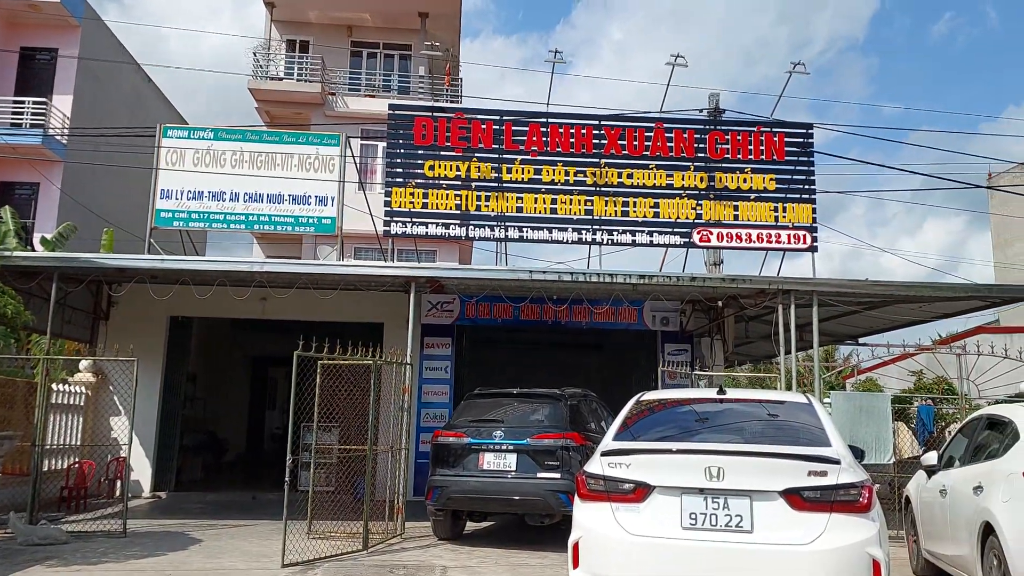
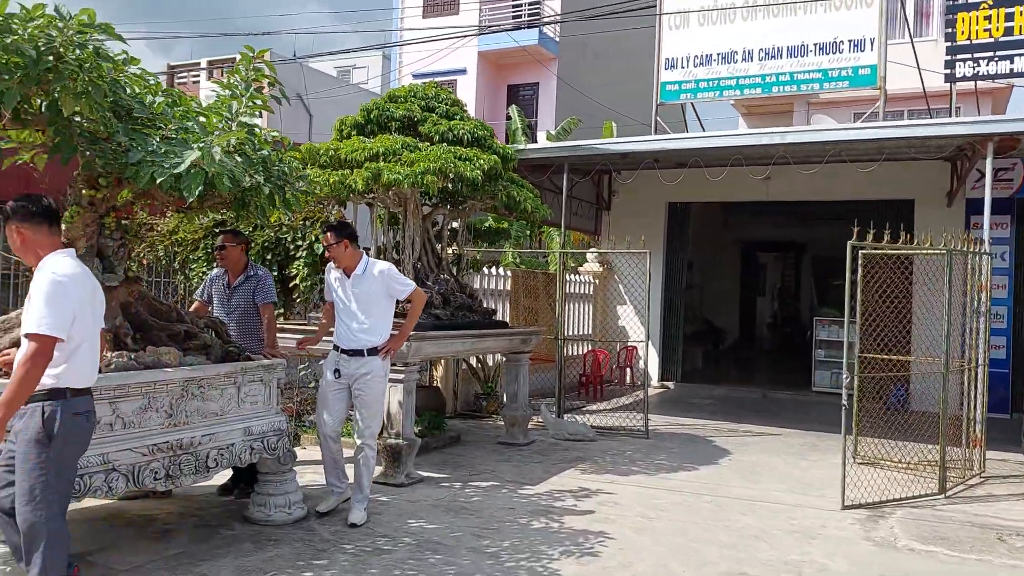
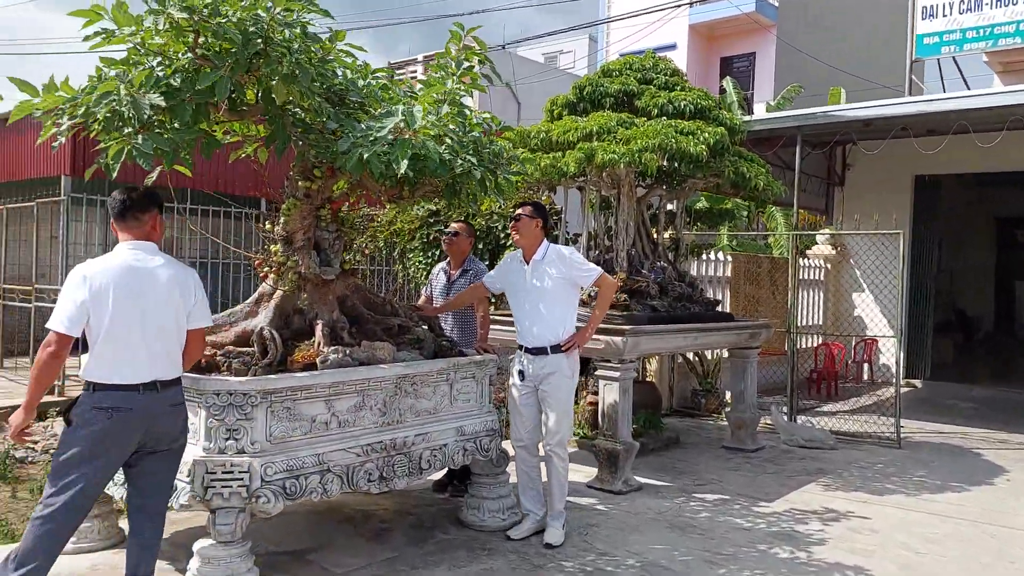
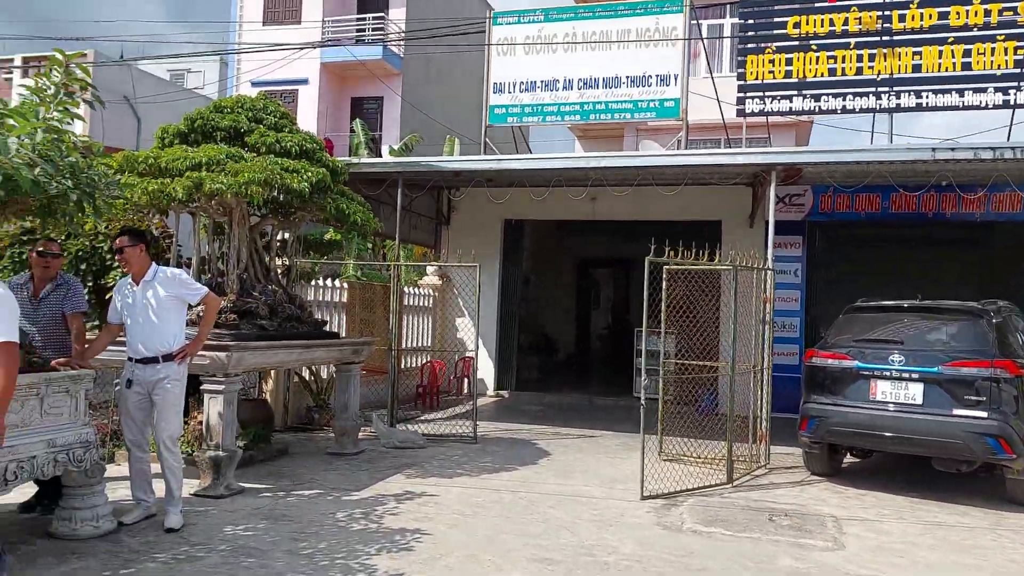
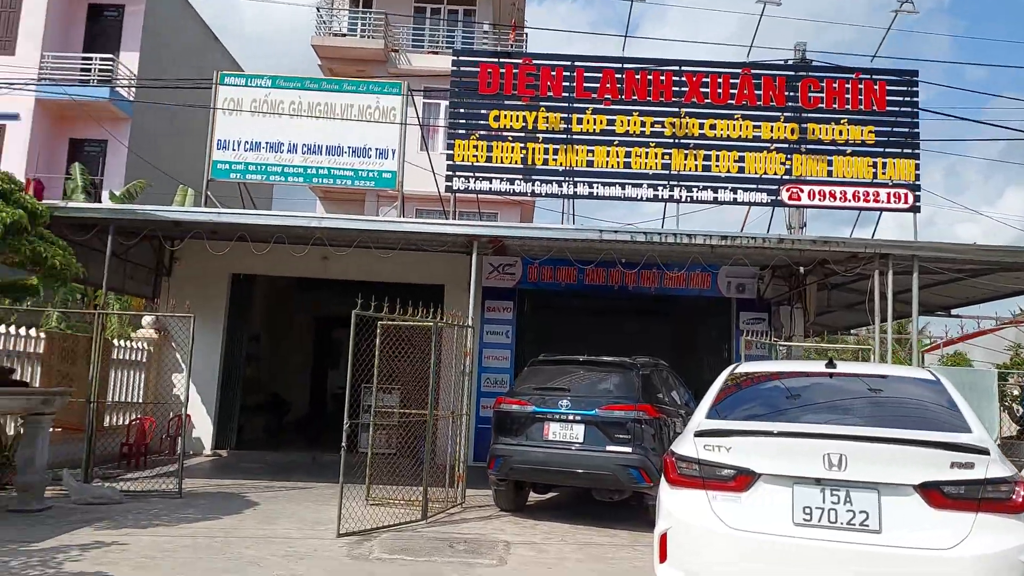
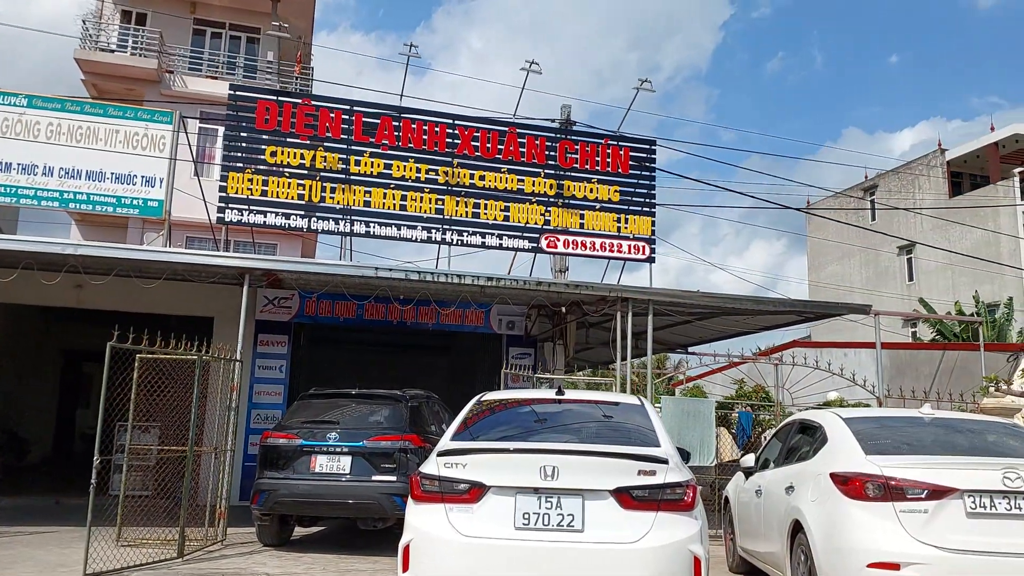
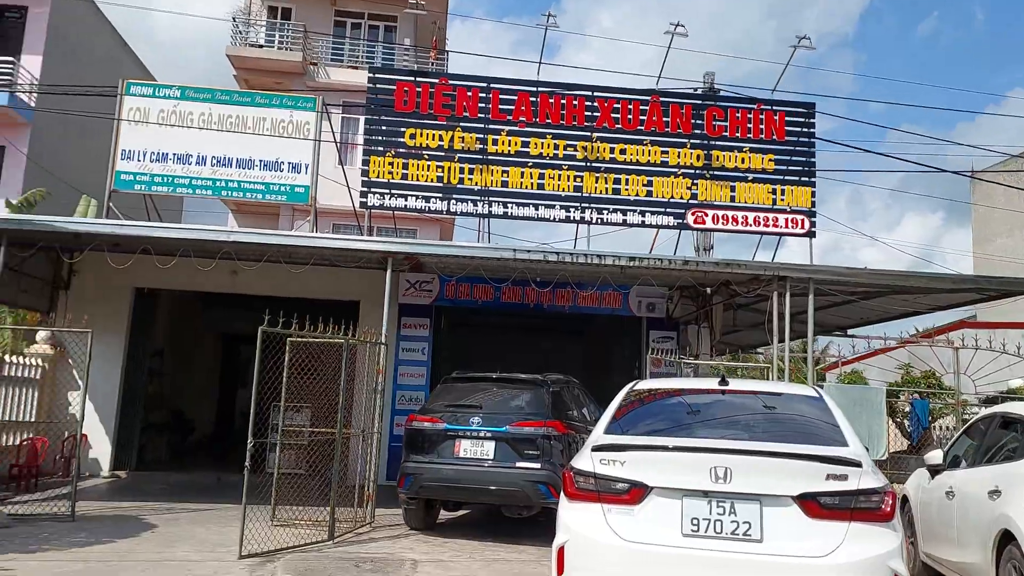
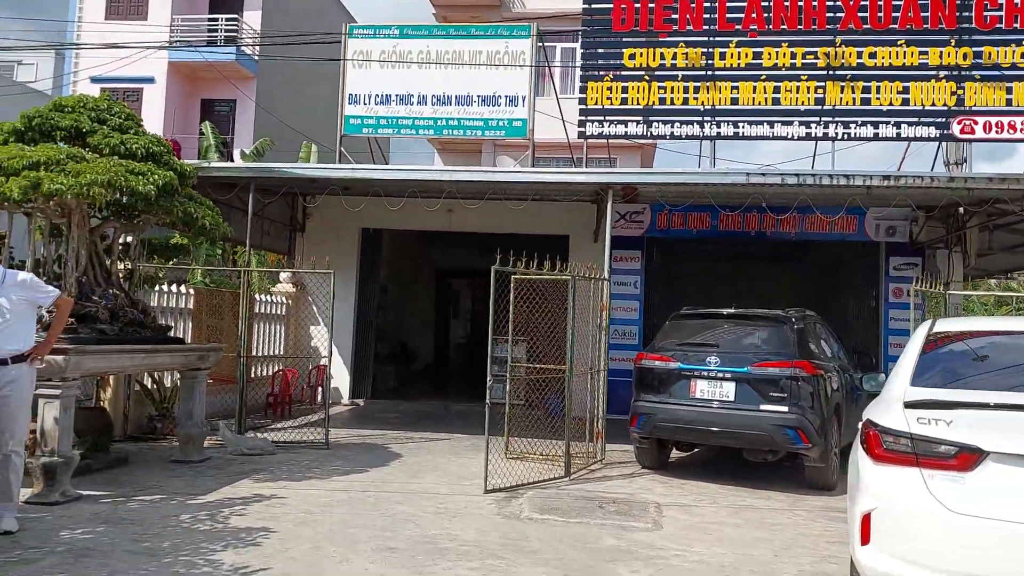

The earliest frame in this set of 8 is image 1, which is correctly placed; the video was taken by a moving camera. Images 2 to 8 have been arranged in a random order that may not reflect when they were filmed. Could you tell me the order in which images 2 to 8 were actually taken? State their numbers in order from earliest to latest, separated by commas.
6, 7, 5, 8, 4, 2, 3
